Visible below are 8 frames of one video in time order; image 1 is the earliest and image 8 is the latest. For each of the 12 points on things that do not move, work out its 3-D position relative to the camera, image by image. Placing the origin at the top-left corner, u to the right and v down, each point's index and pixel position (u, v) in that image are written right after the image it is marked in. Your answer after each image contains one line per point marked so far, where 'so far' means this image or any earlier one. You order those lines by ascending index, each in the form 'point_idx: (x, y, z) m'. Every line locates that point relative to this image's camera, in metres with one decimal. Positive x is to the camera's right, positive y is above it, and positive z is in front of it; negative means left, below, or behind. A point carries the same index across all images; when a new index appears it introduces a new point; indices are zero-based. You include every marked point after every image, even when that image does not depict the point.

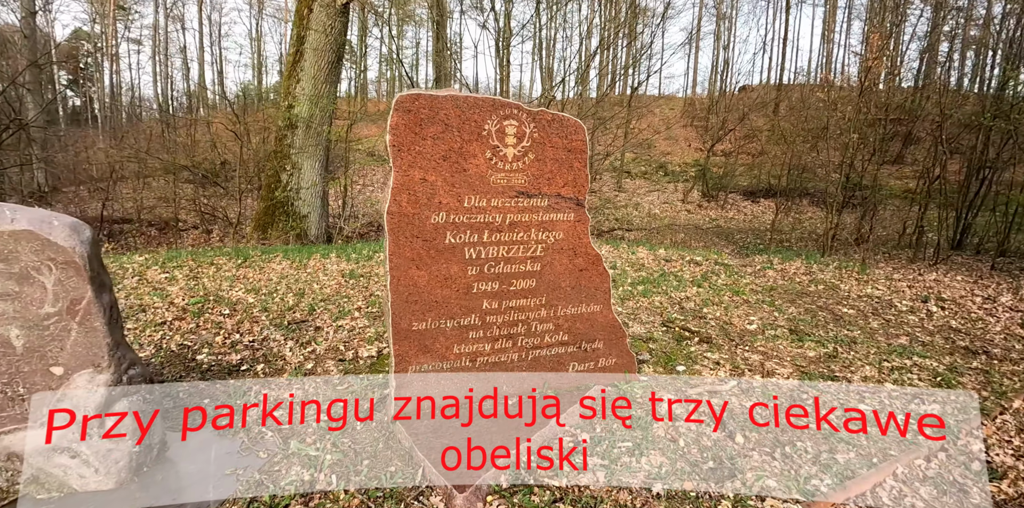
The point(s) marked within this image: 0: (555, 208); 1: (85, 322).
0: (+0.4, +0.4, +3.9) m
1: (-2.7, -0.4, +2.9) m
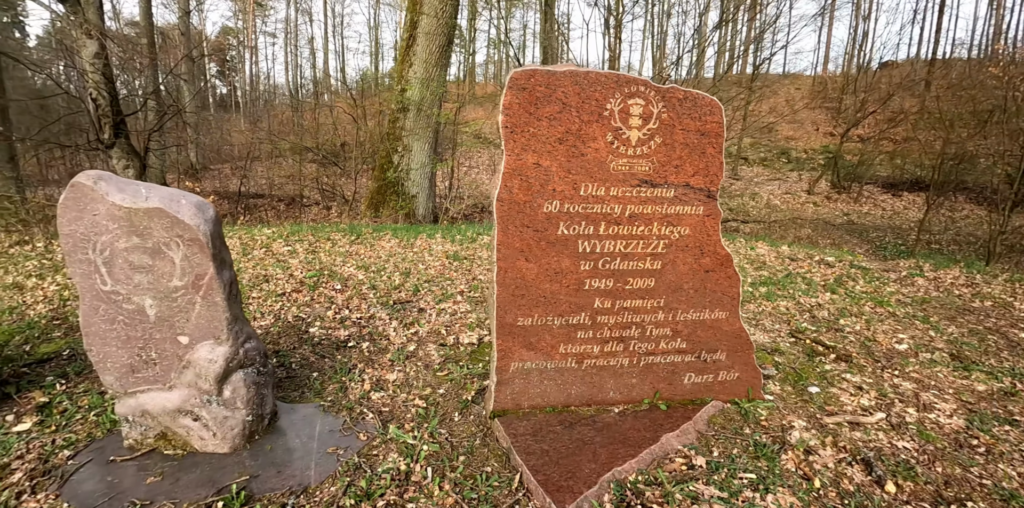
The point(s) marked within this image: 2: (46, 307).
0: (+1.3, +0.4, +3.4) m
1: (-2.0, -0.3, +3.0) m
2: (-5.2, -0.6, +5.0) m
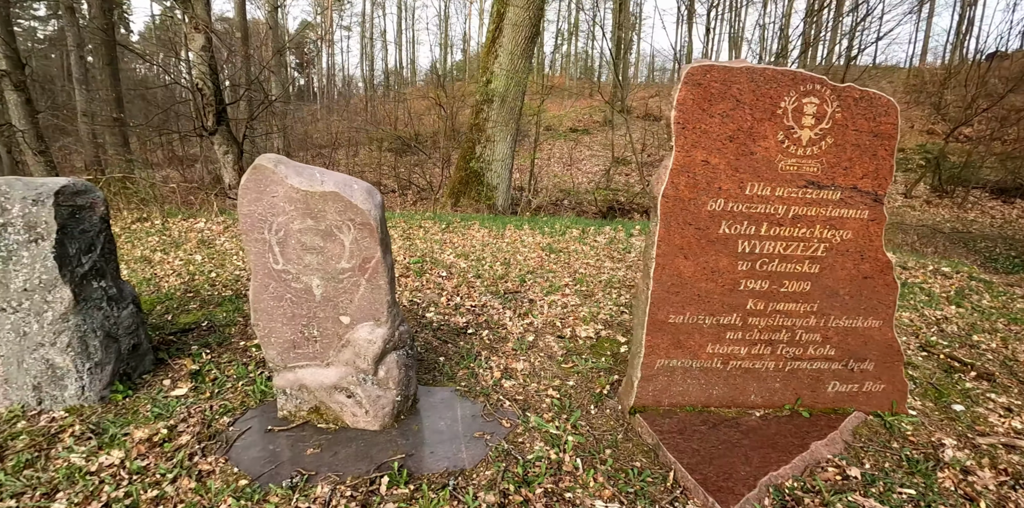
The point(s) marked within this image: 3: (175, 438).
0: (+2.4, +0.4, +3.2) m
1: (-0.9, -0.2, +3.1) m
2: (-4.0, -0.3, +5.4) m
3: (-2.5, -1.3, +3.3) m
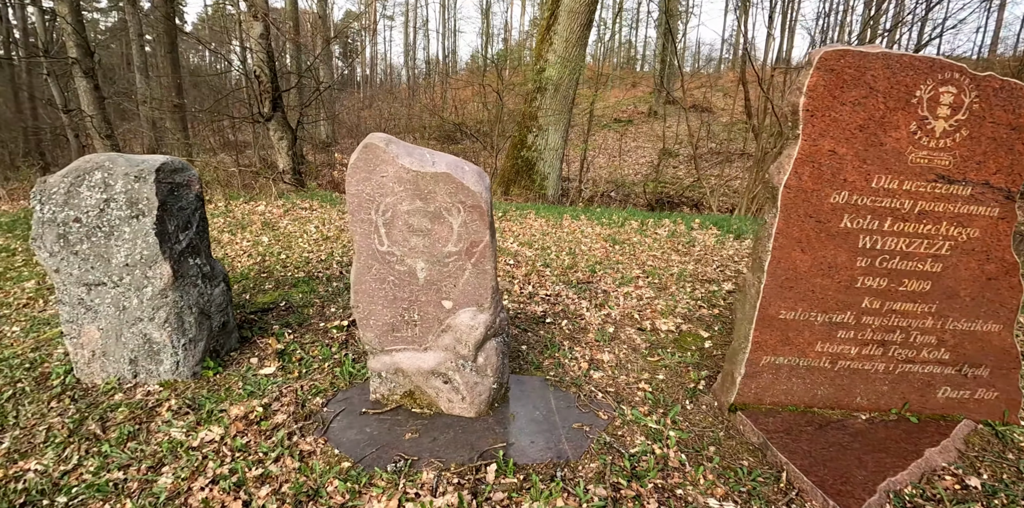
0: (+3.1, +0.4, +3.0) m
1: (-0.2, -0.1, +3.1) m
2: (-3.2, -0.1, +5.5) m
3: (-1.8, -1.2, +3.3) m
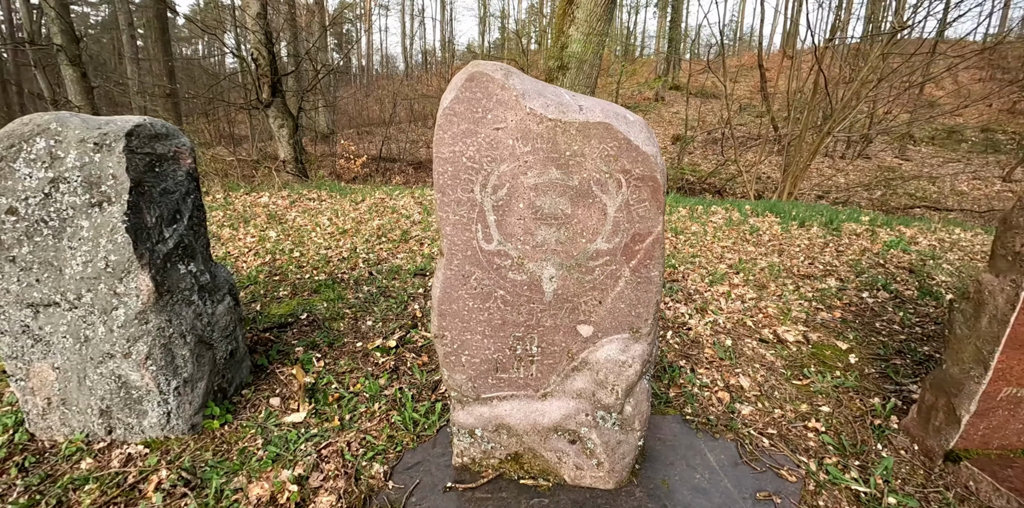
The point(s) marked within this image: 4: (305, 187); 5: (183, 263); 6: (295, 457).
0: (+3.9, +0.5, +2.0) m
1: (+0.6, -0.1, +2.0) m
2: (-2.4, -0.1, +4.3) m
3: (-1.0, -1.2, +2.2) m
4: (-3.1, +1.0, +6.9) m
5: (-1.8, -0.1, +2.5) m
6: (-1.2, -1.1, +2.4) m
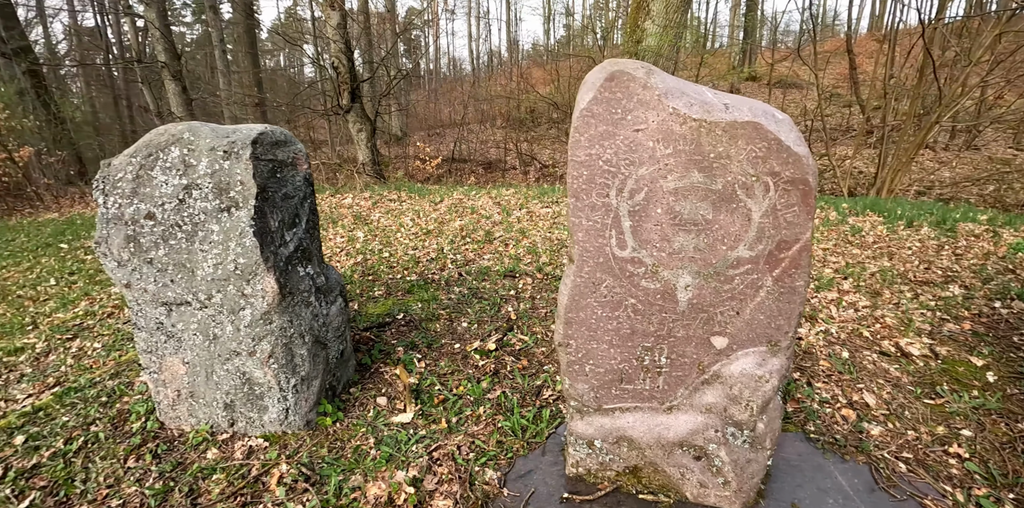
0: (+4.4, +0.4, +1.5) m
1: (+1.1, -0.1, +1.8) m
2: (-1.6, -0.1, +4.5) m
3: (-0.4, -1.2, +2.2) m
4: (-2.0, +1.0, +7.1) m
5: (-1.2, -0.1, +2.6) m
6: (-0.6, -1.1, +2.4) m
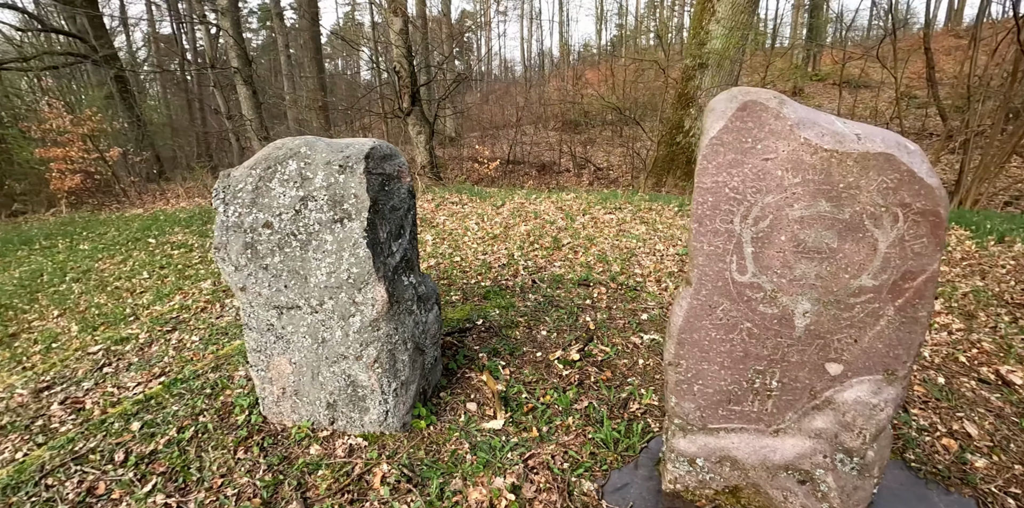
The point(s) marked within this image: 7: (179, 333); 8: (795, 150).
0: (+4.9, +0.2, +1.2) m
1: (+1.6, -0.2, +1.8) m
2: (-1.0, -0.1, +4.6) m
3: (+0.1, -1.3, +2.3) m
4: (-1.1, +1.0, +7.2) m
5: (-0.7, -0.1, +2.7) m
6: (-0.1, -1.2, +2.5) m
7: (-3.2, -0.8, +4.4) m
8: (+1.1, +0.4, +1.7) m
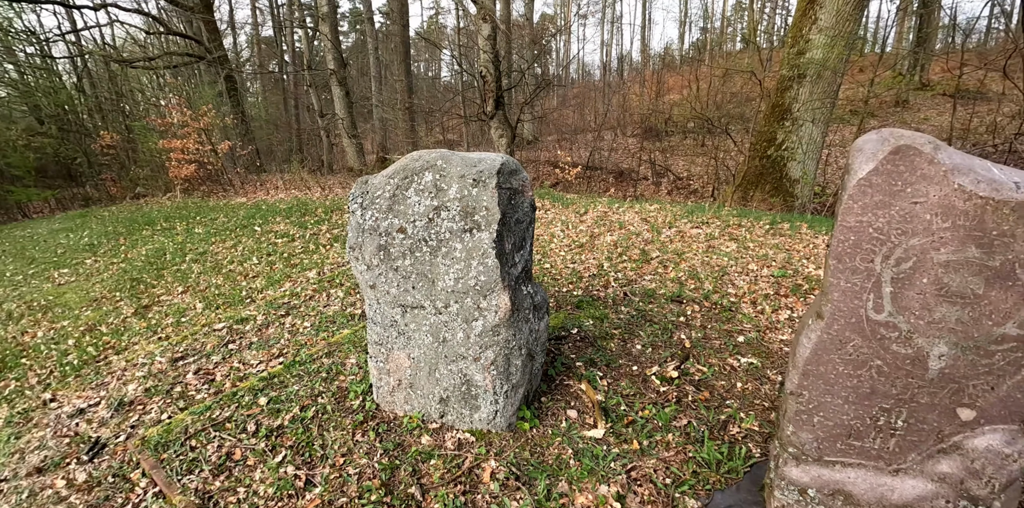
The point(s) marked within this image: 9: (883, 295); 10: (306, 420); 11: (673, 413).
0: (+5.4, -0.2, +0.8) m
1: (+2.2, -0.4, +1.7) m
2: (-0.1, -0.1, +4.8) m
3: (+0.7, -1.4, +2.4) m
4: (+0.1, +1.0, +7.4) m
5: (0.0, -0.2, +2.9) m
6: (+0.6, -1.3, +2.7) m
7: (-2.4, -0.7, +4.8) m
8: (+1.7, +0.2, +1.7) m
9: (+1.5, -0.2, +1.9) m
10: (-1.5, -1.2, +3.4) m
11: (+1.1, -1.0, +3.0) m
